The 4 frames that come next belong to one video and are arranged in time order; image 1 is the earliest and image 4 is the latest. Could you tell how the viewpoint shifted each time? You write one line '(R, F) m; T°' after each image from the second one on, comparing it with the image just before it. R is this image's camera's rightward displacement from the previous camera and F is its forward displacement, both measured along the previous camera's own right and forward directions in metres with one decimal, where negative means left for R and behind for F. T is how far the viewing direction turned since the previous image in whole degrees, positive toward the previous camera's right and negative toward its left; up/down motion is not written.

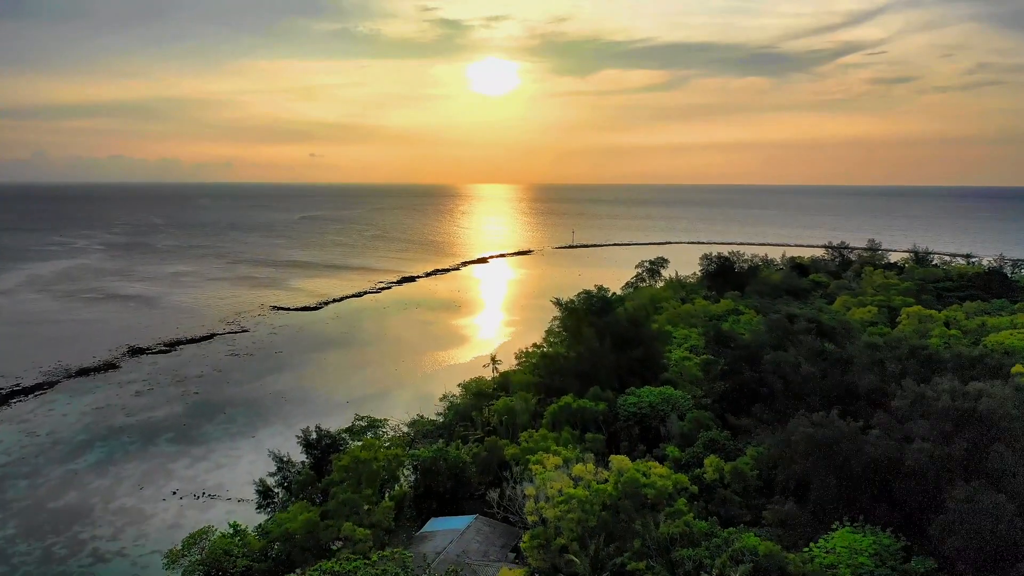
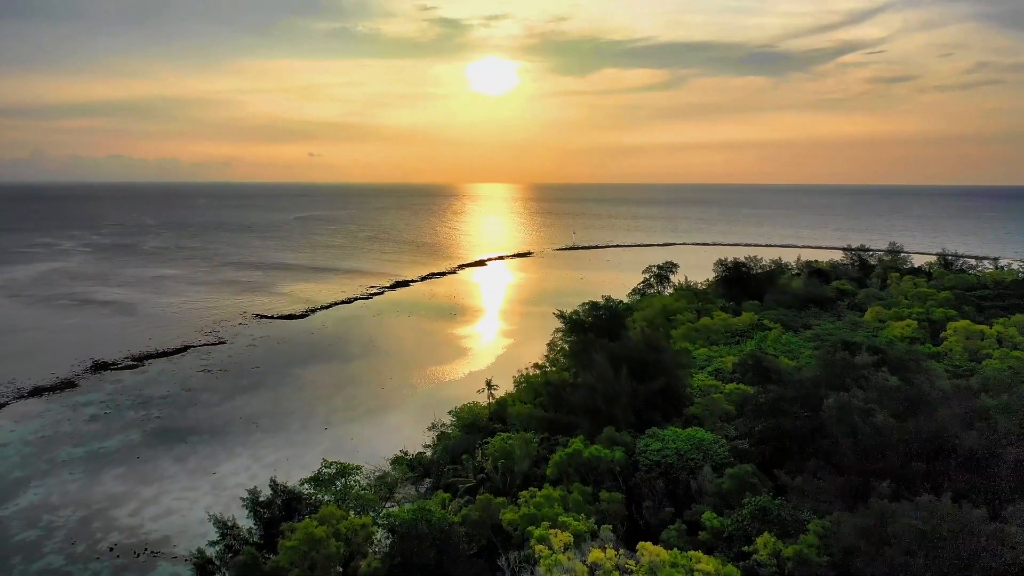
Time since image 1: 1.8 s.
(0.0, +3.3) m; 0°
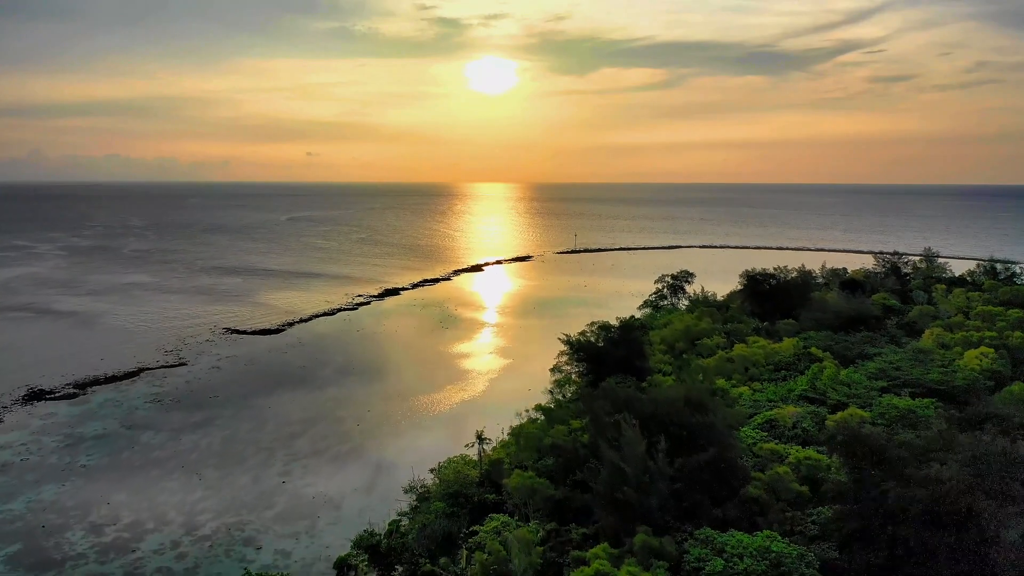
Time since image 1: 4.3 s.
(+0.1, +4.7) m; 0°
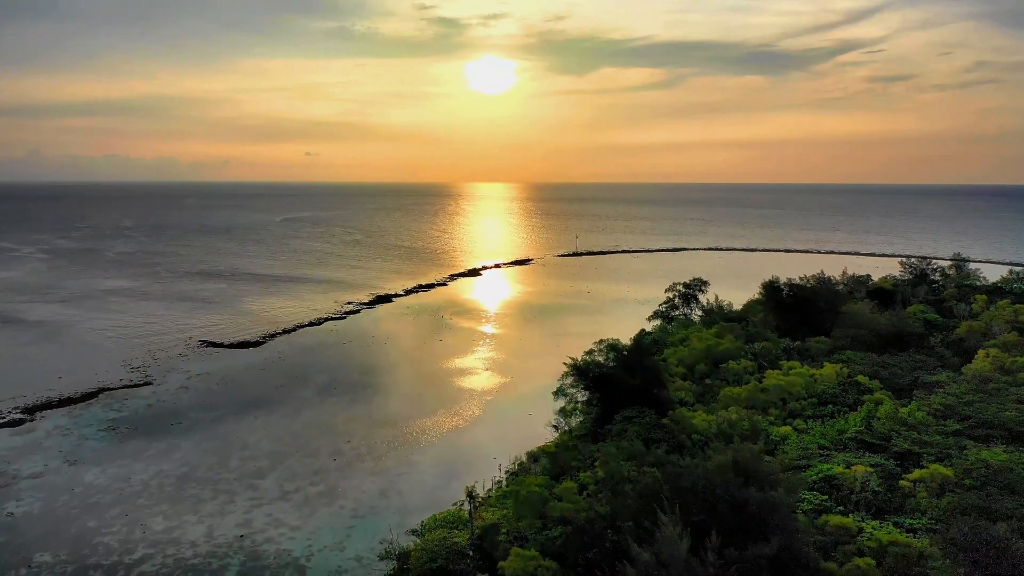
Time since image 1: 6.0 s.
(+0.1, +3.3) m; 0°
